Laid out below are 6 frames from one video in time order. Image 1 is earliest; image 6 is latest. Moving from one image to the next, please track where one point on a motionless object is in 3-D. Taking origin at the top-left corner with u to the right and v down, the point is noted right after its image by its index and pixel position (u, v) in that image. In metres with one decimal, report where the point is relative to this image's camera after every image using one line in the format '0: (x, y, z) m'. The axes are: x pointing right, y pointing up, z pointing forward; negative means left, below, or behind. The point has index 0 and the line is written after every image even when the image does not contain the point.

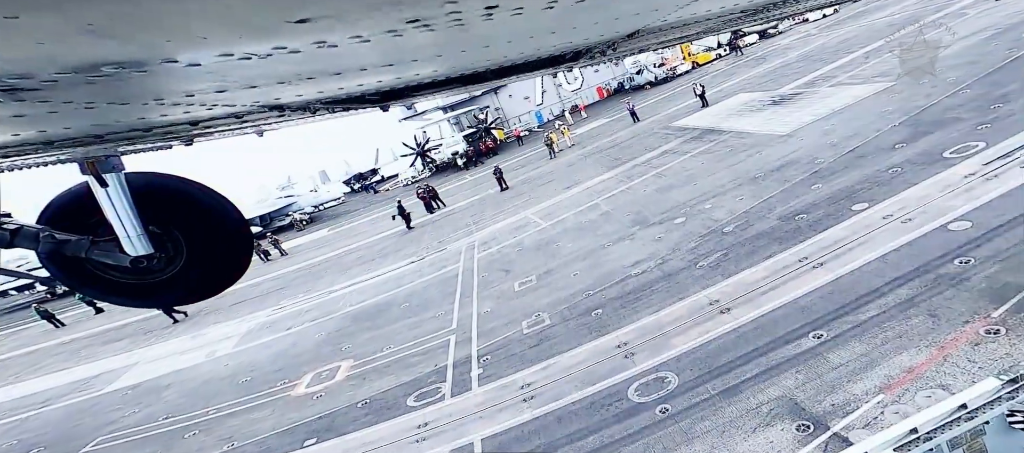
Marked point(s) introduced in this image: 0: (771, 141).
0: (+9.4, +3.1, +18.0) m
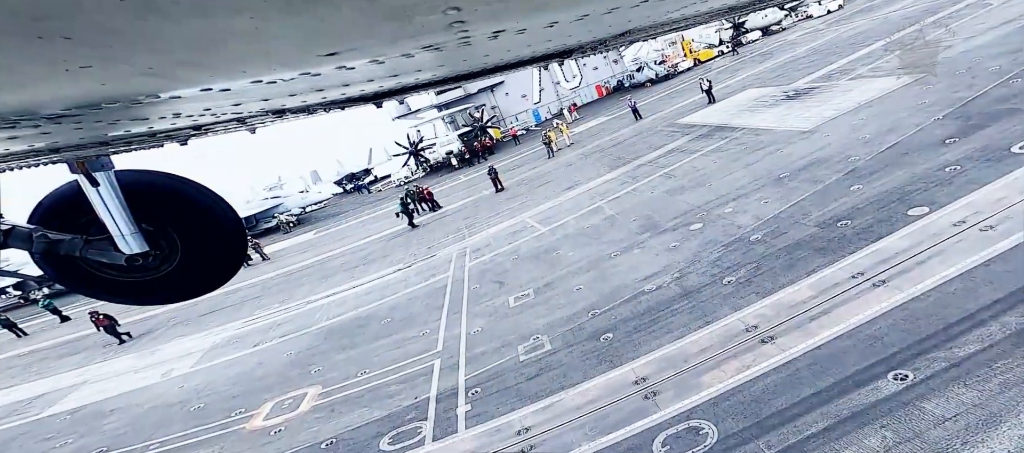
0: (+9.2, +2.9, +16.3) m
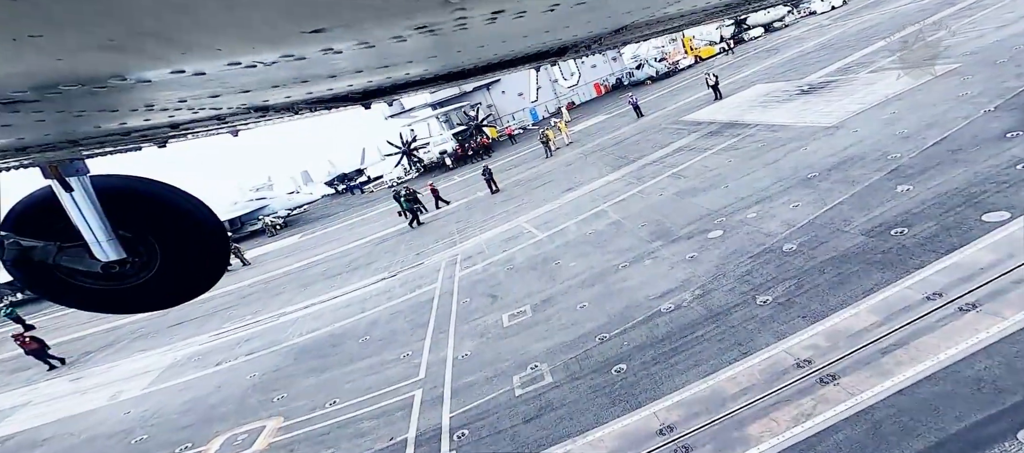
0: (+9.1, +2.8, +14.8) m
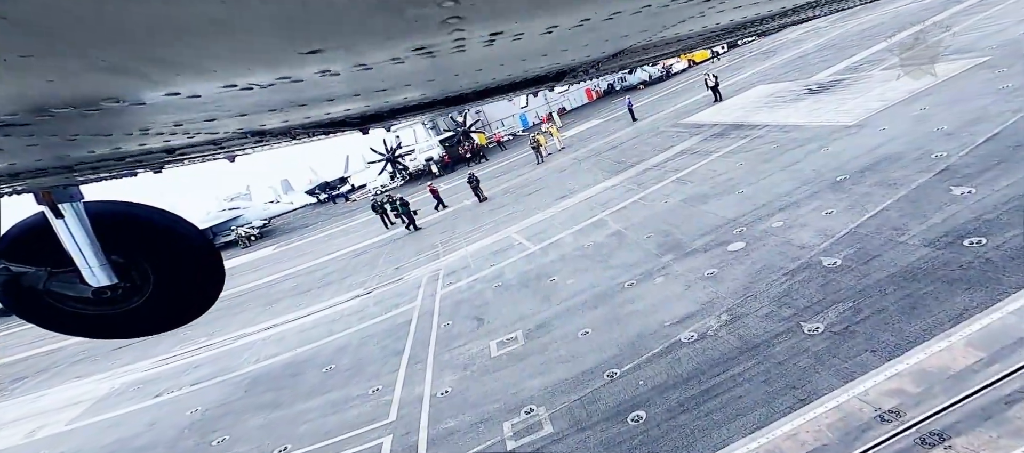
0: (+8.8, +2.5, +13.4) m
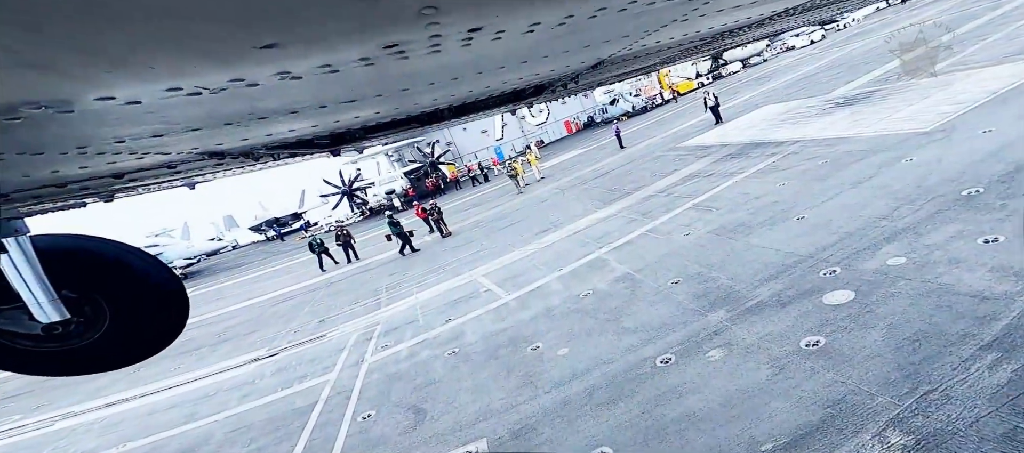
0: (+8.1, +1.7, +10.1) m
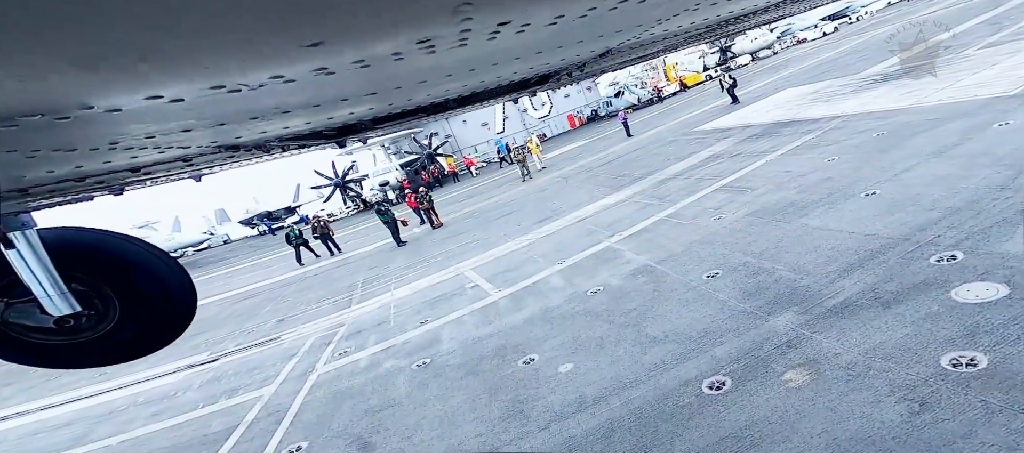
0: (+7.9, +2.0, +8.1) m
